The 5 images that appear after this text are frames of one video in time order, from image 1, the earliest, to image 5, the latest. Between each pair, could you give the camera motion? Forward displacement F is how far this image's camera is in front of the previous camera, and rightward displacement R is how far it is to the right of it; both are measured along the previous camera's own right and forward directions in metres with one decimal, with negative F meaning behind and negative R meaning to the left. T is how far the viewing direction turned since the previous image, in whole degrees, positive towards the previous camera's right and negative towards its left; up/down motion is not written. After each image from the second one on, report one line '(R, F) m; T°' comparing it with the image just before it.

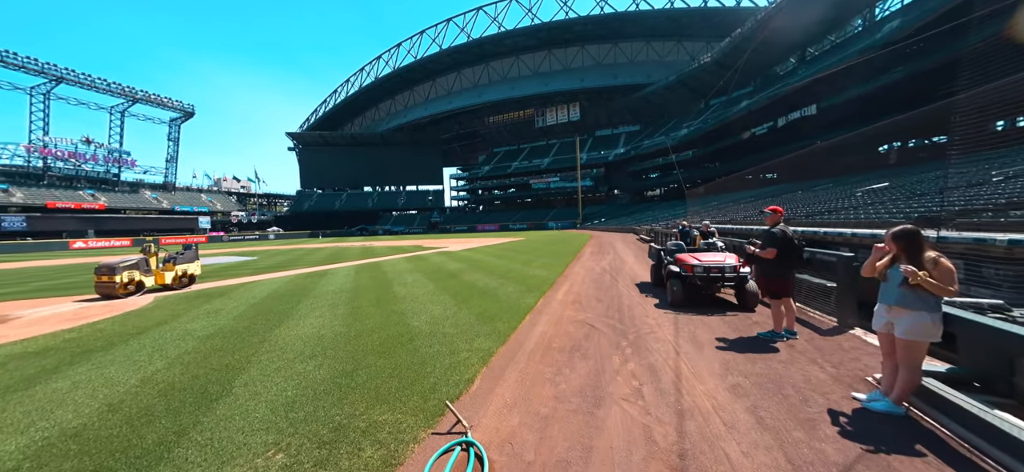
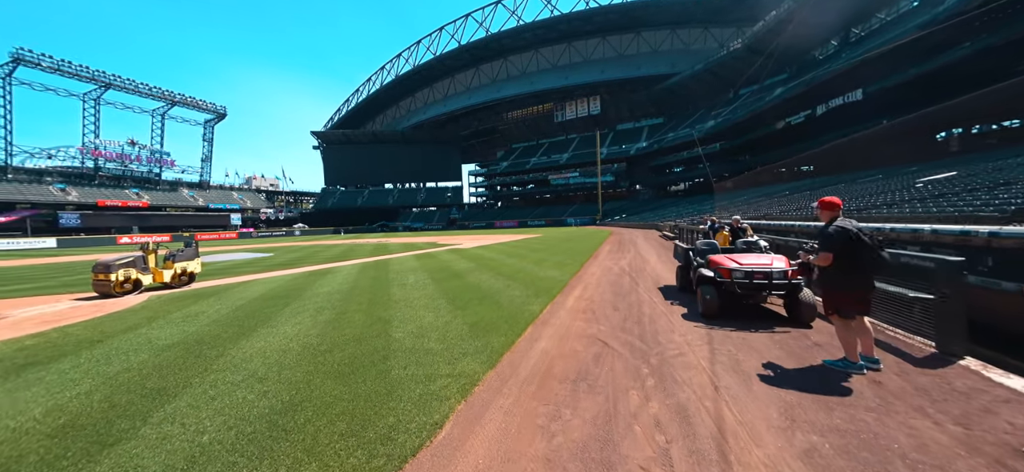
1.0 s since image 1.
(+0.3, +0.9) m; -3°
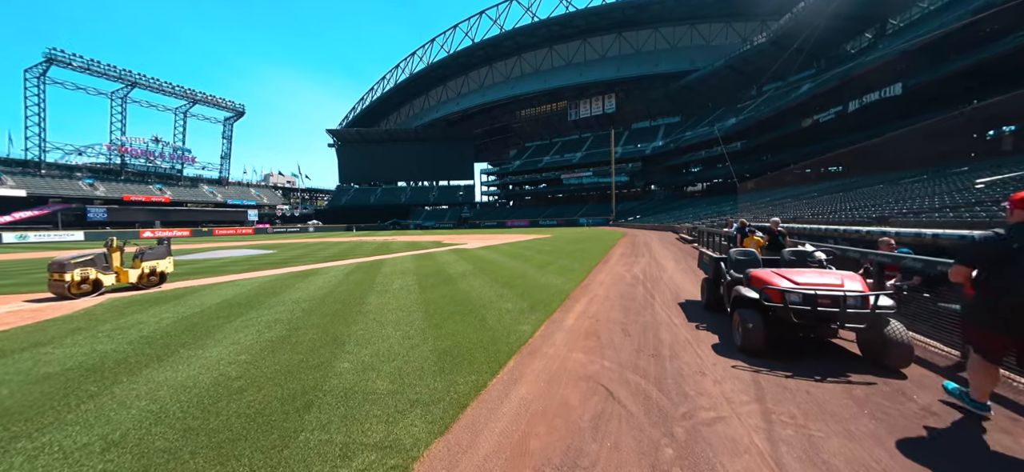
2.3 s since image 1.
(+0.4, +1.1) m; -2°
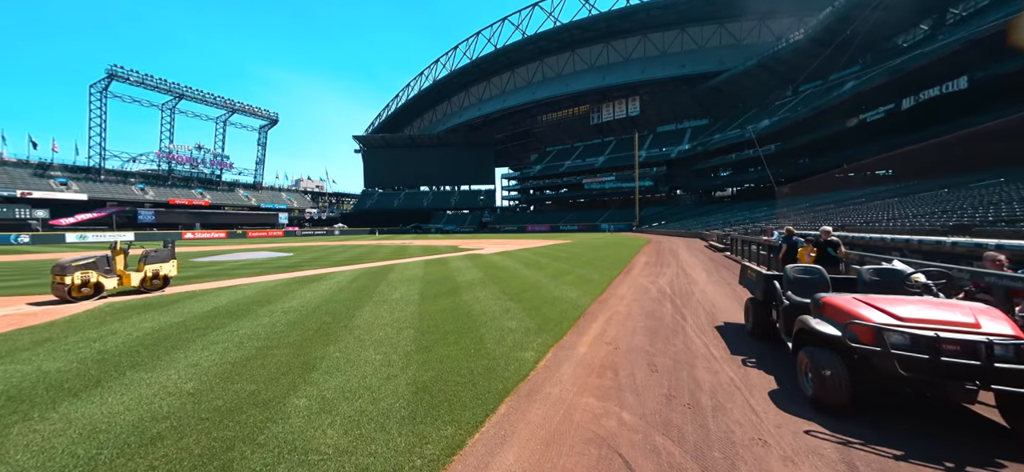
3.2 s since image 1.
(+0.3, +0.8) m; -4°
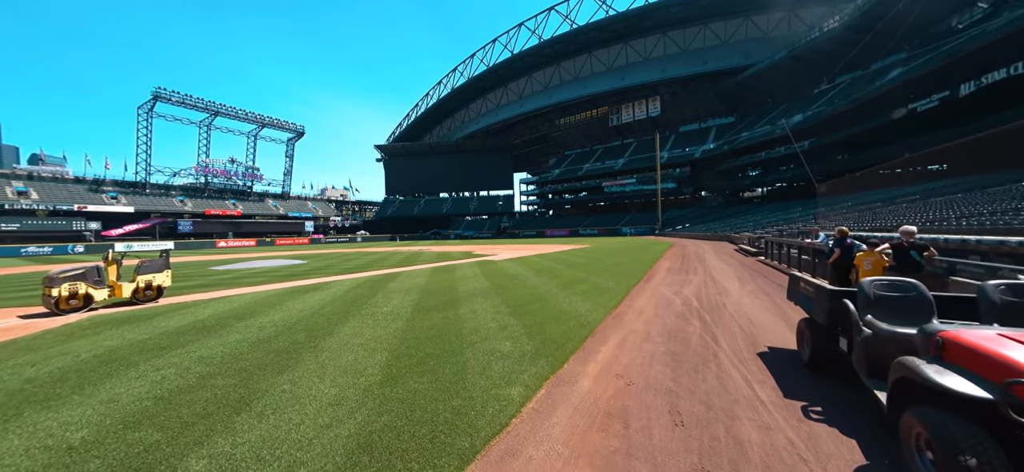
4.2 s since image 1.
(+0.4, +0.8) m; -4°
